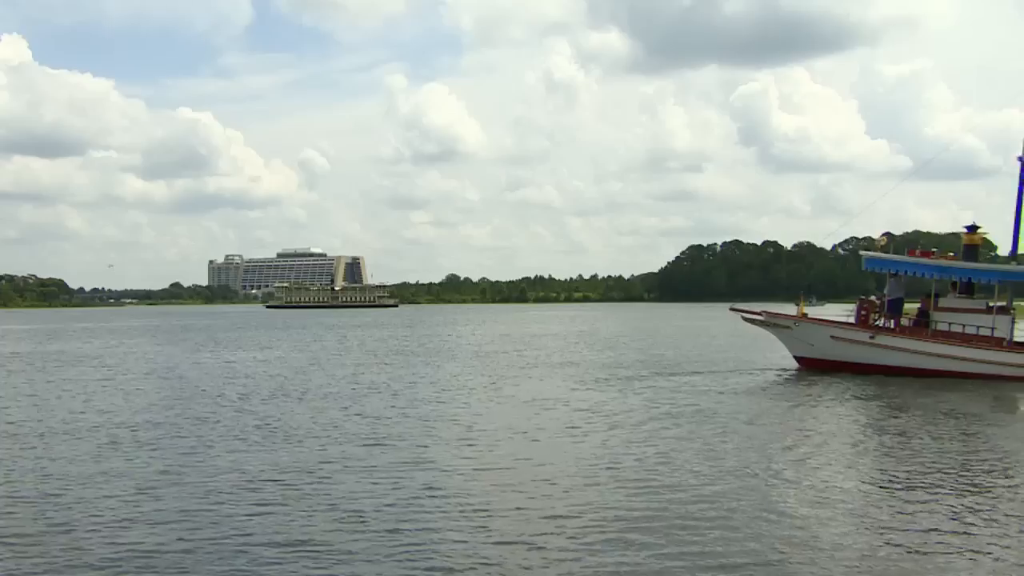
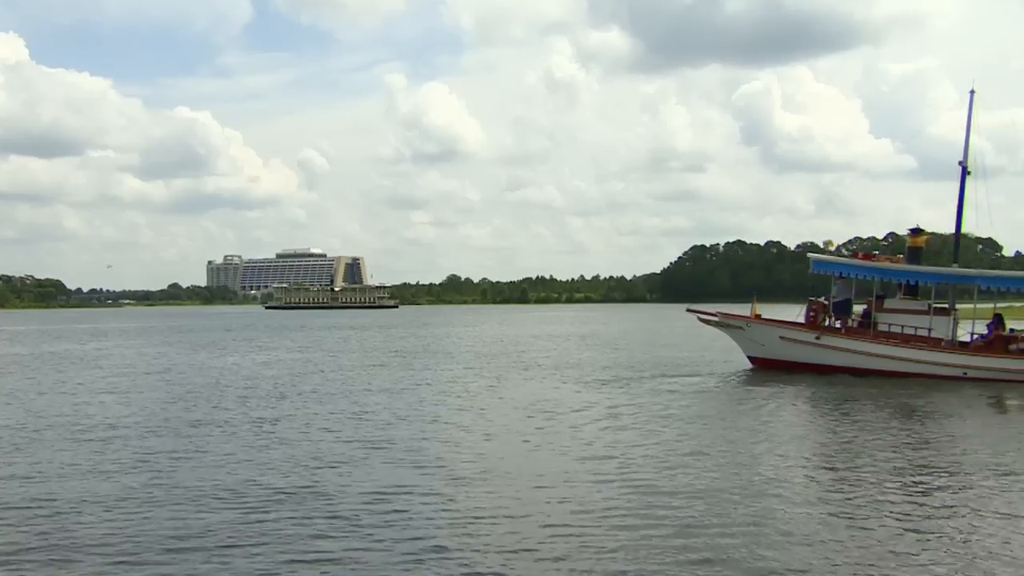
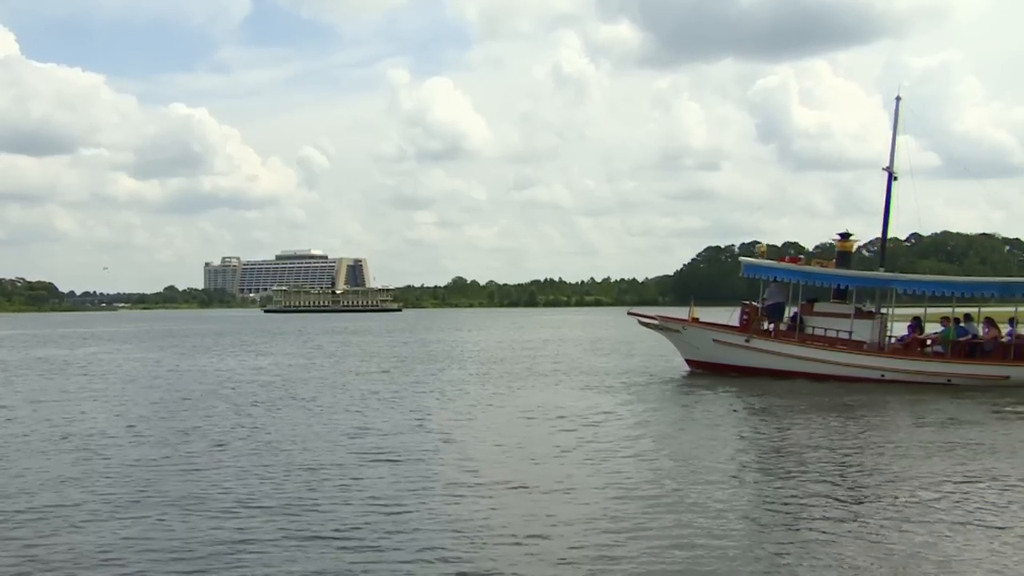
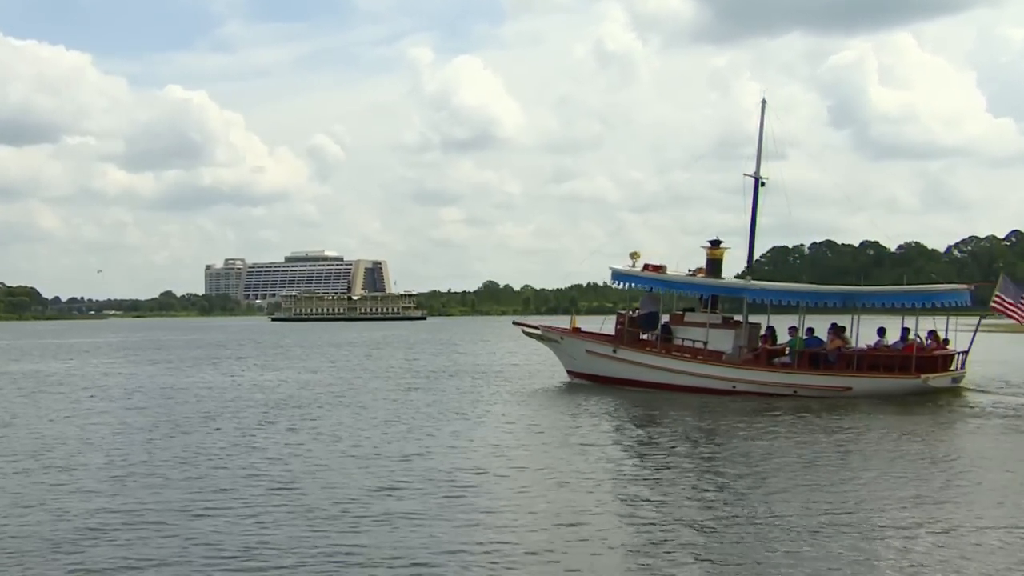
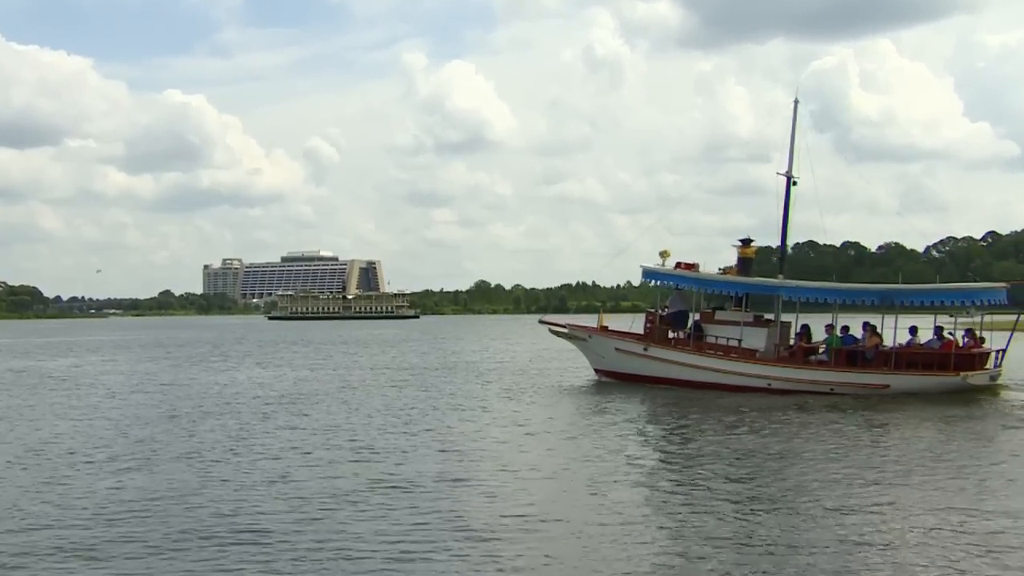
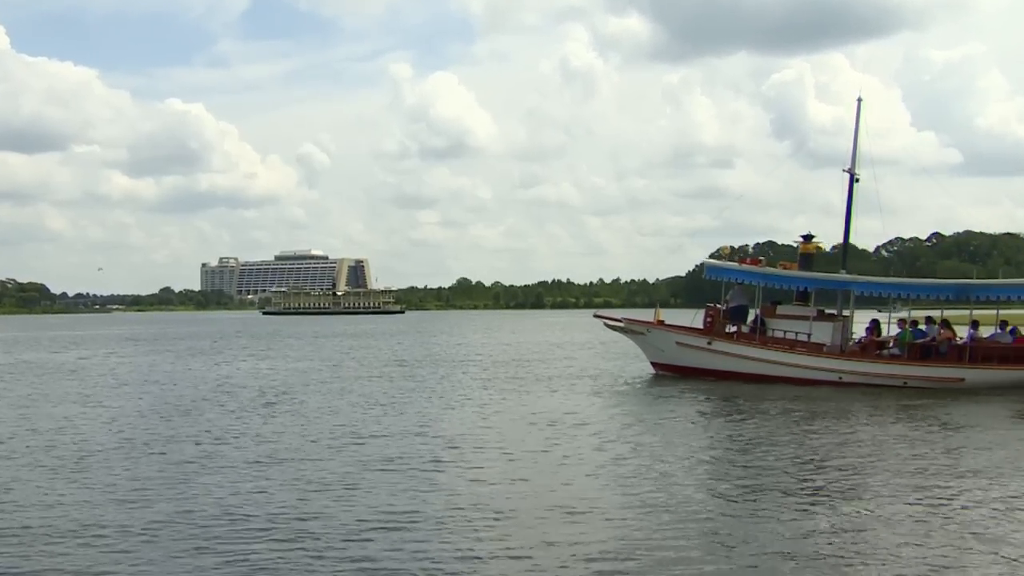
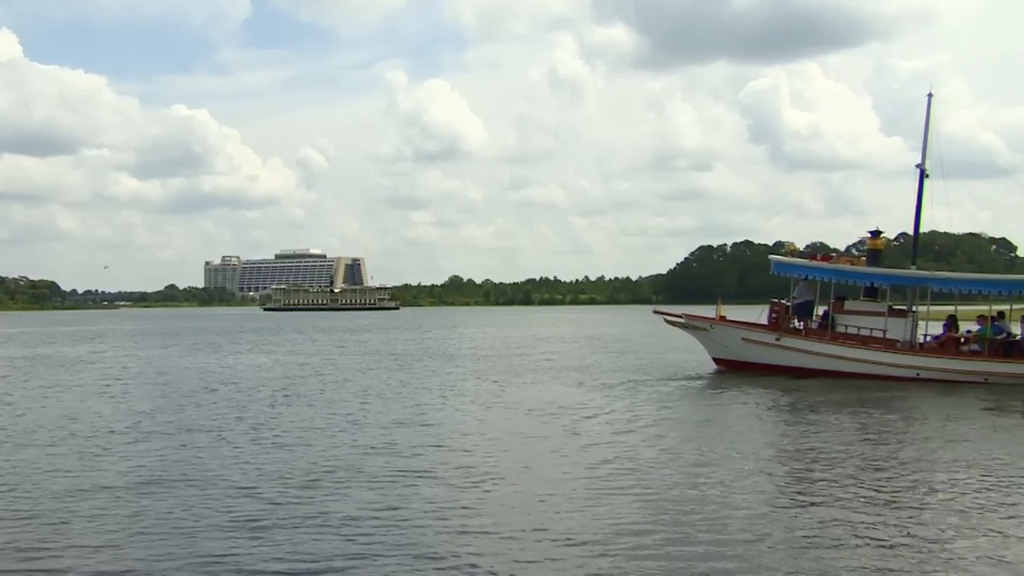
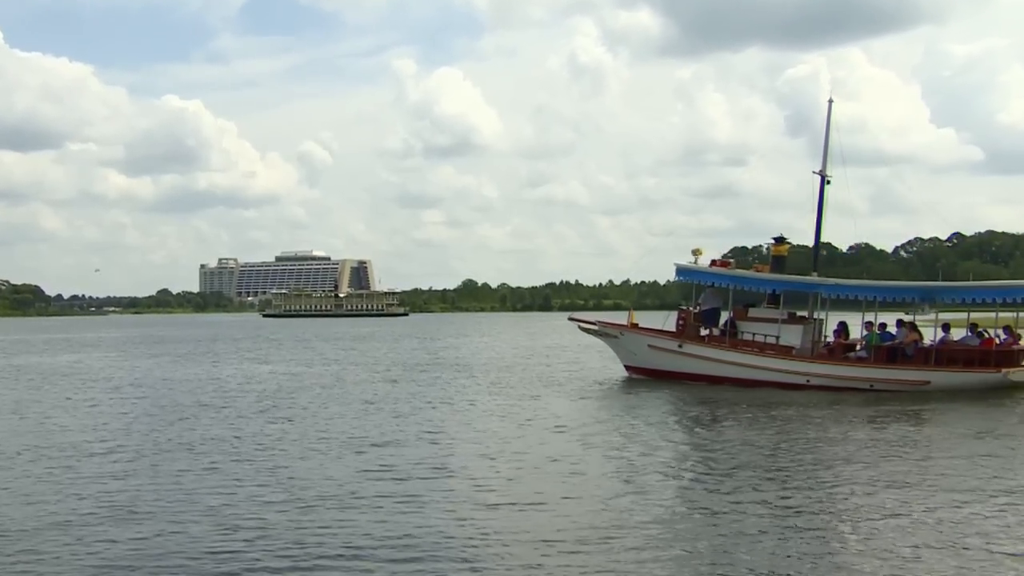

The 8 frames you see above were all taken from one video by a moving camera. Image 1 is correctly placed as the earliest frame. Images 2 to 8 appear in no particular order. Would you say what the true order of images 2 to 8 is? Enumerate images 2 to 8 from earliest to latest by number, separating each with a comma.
2, 7, 3, 6, 8, 5, 4
